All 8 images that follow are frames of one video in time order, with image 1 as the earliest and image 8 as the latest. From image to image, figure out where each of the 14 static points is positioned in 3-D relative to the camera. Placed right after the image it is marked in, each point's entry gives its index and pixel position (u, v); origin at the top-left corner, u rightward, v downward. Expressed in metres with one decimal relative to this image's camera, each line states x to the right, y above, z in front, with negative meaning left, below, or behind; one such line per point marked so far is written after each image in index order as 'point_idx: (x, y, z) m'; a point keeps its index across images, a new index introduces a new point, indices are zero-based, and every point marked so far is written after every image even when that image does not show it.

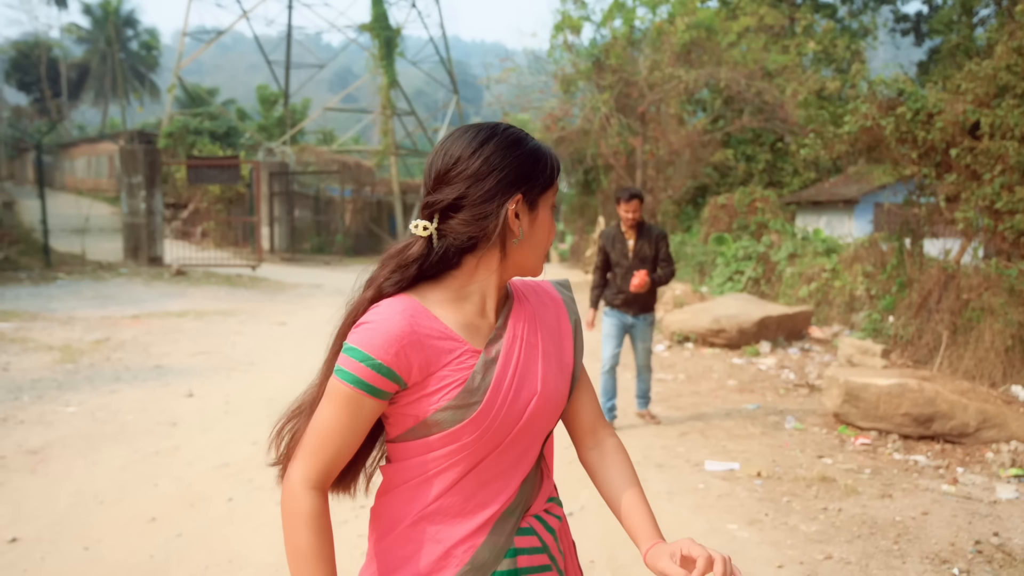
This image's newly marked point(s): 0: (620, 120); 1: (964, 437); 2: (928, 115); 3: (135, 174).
0: (+2.4, +3.6, +18.5) m
1: (+2.5, -0.8, +4.7) m
2: (+3.2, +1.3, +6.4) m
3: (-7.0, +2.1, +16.3) m
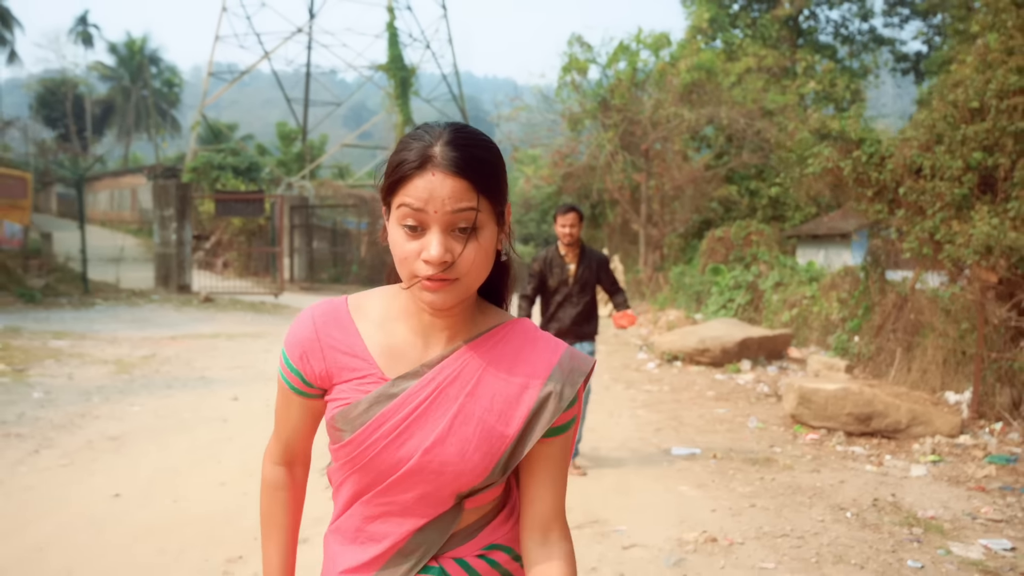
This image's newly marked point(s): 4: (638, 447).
0: (+2.6, +2.9, +19.5) m
1: (+2.5, -0.9, +5.6) m
2: (+3.2, +1.1, +7.4) m
3: (-6.9, +1.6, +17.3) m
4: (+0.8, -1.0, +5.2) m
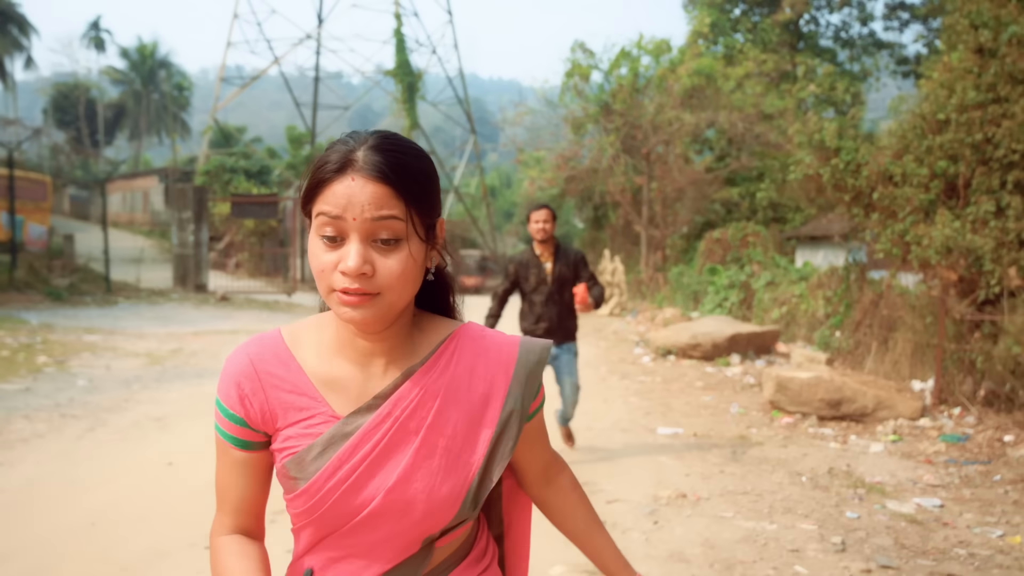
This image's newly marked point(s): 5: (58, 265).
0: (+2.7, +3.0, +20.1) m
1: (+2.5, -0.9, +6.2) m
2: (+3.2, +1.1, +7.9) m
3: (-6.8, +1.6, +18.0) m
4: (+0.8, -0.9, +5.8) m
5: (-8.6, +0.4, +16.4) m
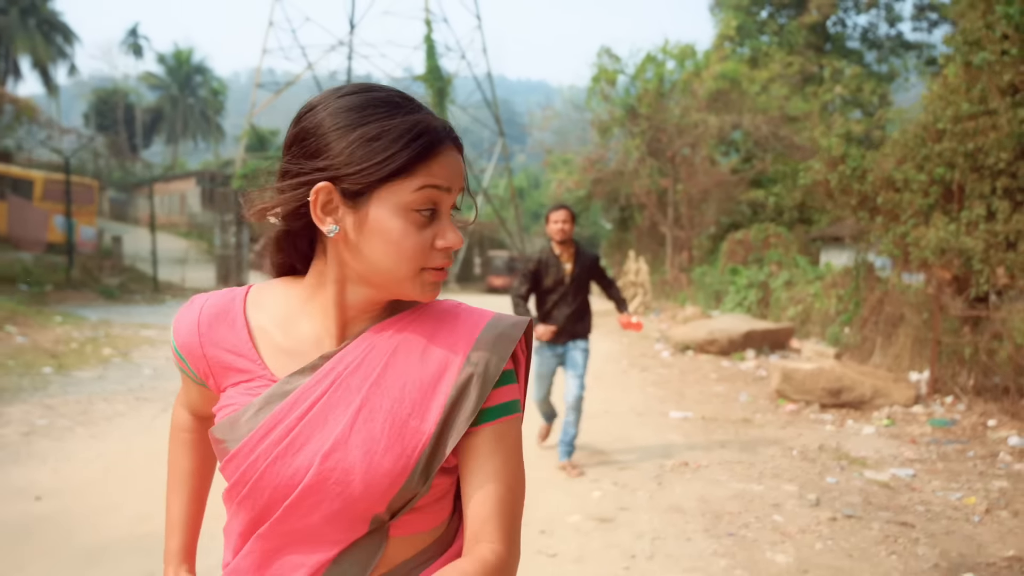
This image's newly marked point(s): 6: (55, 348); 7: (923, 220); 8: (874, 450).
0: (+3.3, +3.0, +20.6) m
1: (+2.7, -0.9, +6.7) m
2: (+3.5, +1.1, +8.5) m
3: (-6.2, +1.6, +18.8) m
4: (+1.0, -0.9, +6.4) m
5: (-8.1, +0.5, +17.2) m
6: (-4.8, -0.6, +9.0) m
7: (+3.6, +0.6, +7.7) m
8: (+2.2, -1.0, +5.1) m
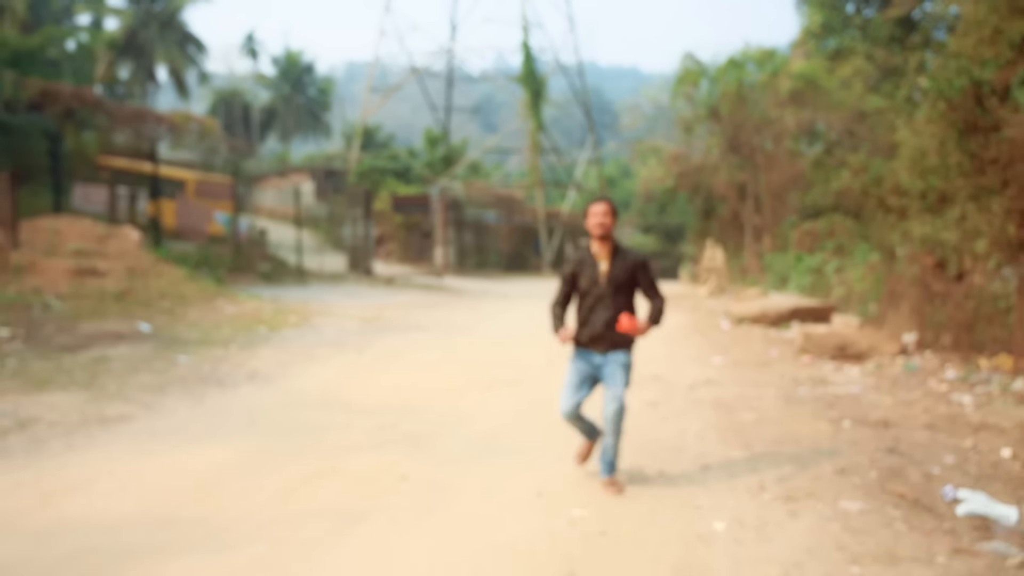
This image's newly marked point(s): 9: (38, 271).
0: (+5.7, +3.3, +22.8) m
1: (+3.6, -0.7, +9.0) m
2: (+4.6, +1.4, +10.7) m
3: (-4.0, +2.0, +22.0) m
4: (+1.9, -0.7, +8.9) m
5: (-6.0, +0.8, +20.6) m
6: (-3.6, -0.4, +12.1) m
7: (+4.7, +0.8, +9.9) m
8: (+2.9, -0.8, +7.5) m
9: (-6.0, +0.2, +11.0) m
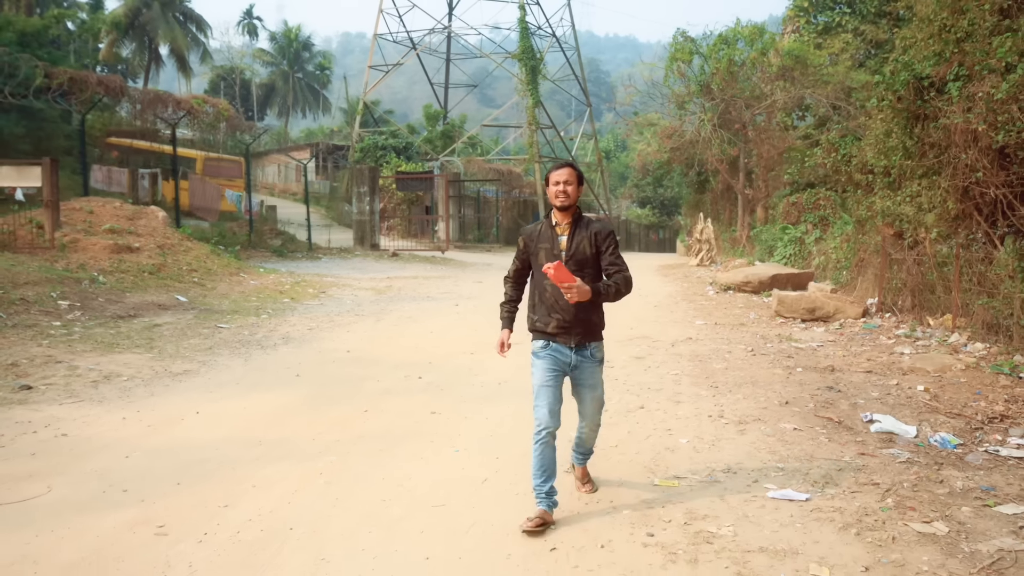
0: (+5.7, +4.1, +23.7) m
1: (+3.7, -0.3, +10.1) m
2: (+4.6, +1.8, +11.7) m
3: (-4.0, +2.7, +22.9) m
4: (+1.9, -0.4, +10.0) m
5: (-6.0, +1.5, +21.6) m
6: (-3.6, 0.0, +13.2) m
7: (+4.7, +1.2, +10.9) m
8: (+3.0, -0.5, +8.6) m
9: (-6.0, +0.6, +12.0) m
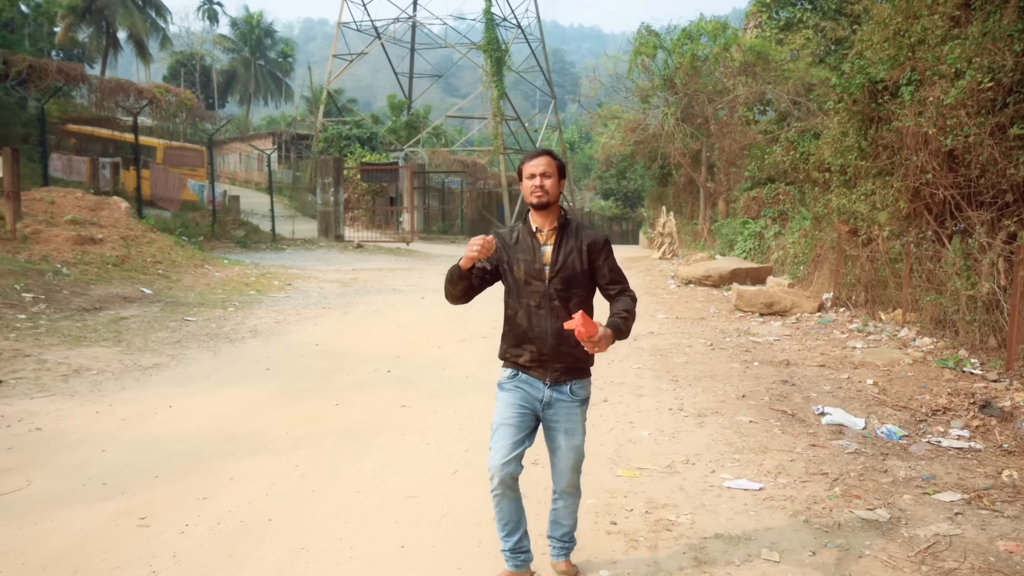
0: (+4.7, +4.4, +24.0) m
1: (+3.3, -0.3, +10.4) m
2: (+4.2, +1.8, +12.0) m
3: (-4.9, +2.9, +22.9) m
4: (+1.5, -0.3, +10.2) m
5: (-6.9, +1.7, +21.5) m
6: (-4.1, +0.1, +13.2) m
7: (+4.3, +1.3, +11.2) m
8: (+2.7, -0.5, +8.9) m
9: (-6.5, +0.7, +11.9) m
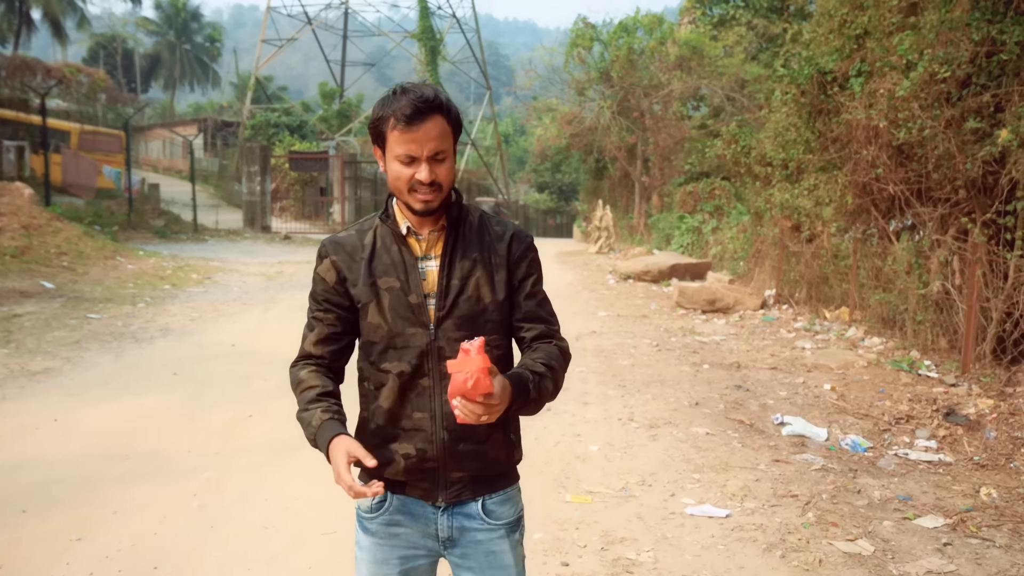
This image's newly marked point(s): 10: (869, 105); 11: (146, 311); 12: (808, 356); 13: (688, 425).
0: (+2.9, +4.5, +23.8) m
1: (+2.5, -0.3, +10.1) m
2: (+3.3, +1.9, +11.8) m
3: (-6.6, +3.1, +21.9) m
4: (+0.8, -0.3, +9.8) m
5: (-8.5, +1.9, +20.4) m
6: (-5.0, +0.2, +12.3) m
7: (+3.5, +1.3, +11.0) m
8: (+2.0, -0.4, +8.5) m
9: (-7.3, +0.8, +10.9) m
10: (+3.2, +1.6, +7.8) m
11: (-4.0, -0.3, +9.4) m
12: (+2.3, -0.5, +6.8) m
13: (+1.0, -0.8, +4.8) m
